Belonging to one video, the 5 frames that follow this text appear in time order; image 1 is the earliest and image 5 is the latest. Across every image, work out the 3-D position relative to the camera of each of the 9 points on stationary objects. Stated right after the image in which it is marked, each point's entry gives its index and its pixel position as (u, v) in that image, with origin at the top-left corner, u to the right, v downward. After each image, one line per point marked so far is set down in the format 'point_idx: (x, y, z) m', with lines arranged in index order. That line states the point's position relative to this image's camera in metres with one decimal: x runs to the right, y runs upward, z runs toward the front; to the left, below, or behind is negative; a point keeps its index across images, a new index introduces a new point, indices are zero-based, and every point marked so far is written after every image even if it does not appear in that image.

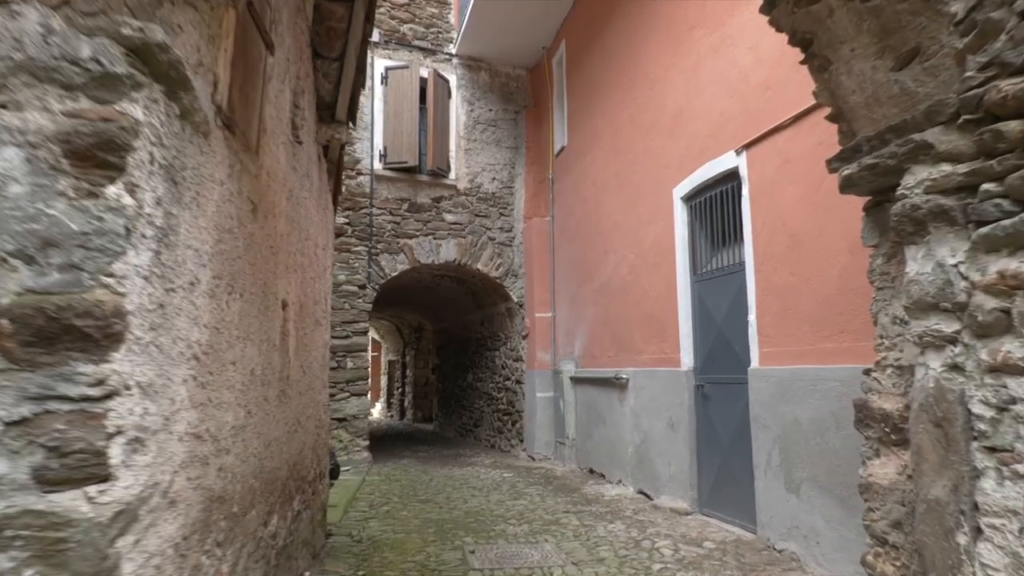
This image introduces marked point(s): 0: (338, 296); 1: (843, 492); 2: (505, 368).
0: (-1.7, -0.1, +6.4) m
1: (+1.4, -0.9, +2.8) m
2: (-0.1, -1.0, +7.8) m
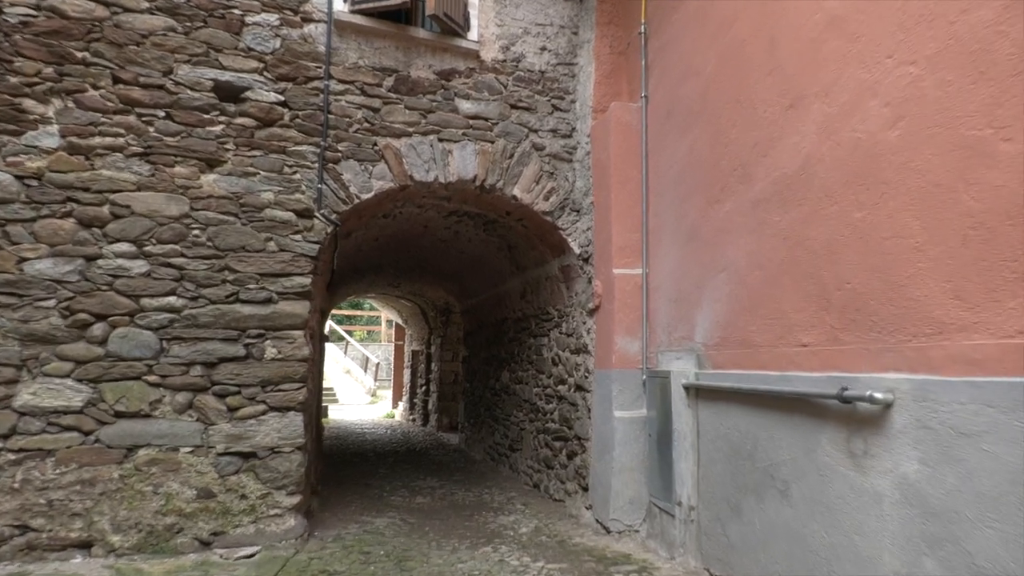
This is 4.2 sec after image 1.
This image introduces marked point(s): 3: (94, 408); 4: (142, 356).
0: (-1.4, +0.3, +3.5) m
1: (+1.4, -0.5, -0.3) m
2: (+0.3, -0.6, +4.8) m
3: (-2.0, -0.6, +3.1) m
4: (-1.8, -0.3, +3.2) m
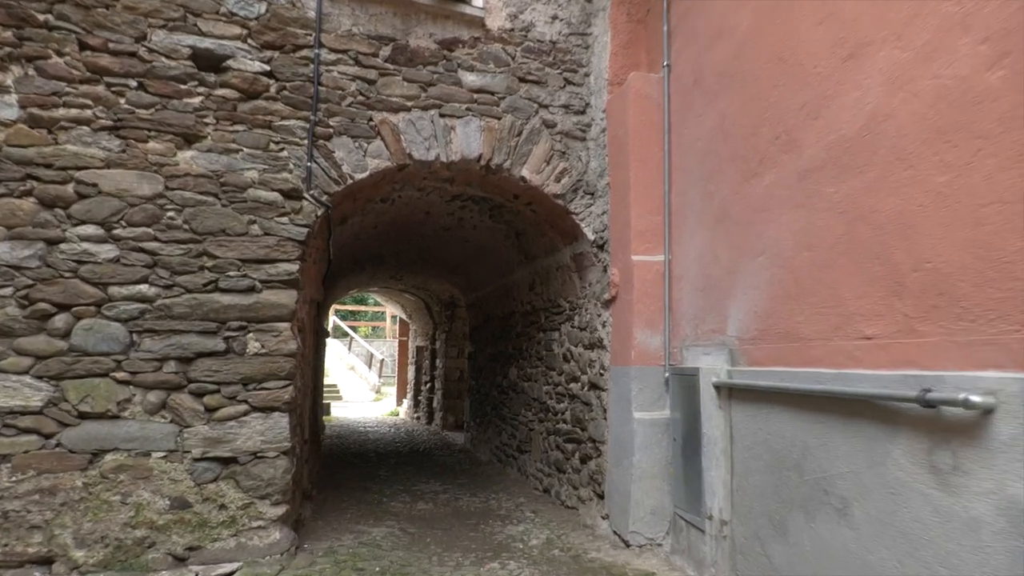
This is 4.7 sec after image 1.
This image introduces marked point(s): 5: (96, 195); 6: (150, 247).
0: (-1.3, +0.4, +3.2) m
1: (+1.4, -0.5, -0.7) m
2: (+0.4, -0.5, +4.5) m
3: (-1.9, -0.5, +2.8) m
4: (-1.8, -0.3, +2.9) m
5: (-1.9, +0.4, +3.0) m
6: (-1.6, +0.2, +3.0) m
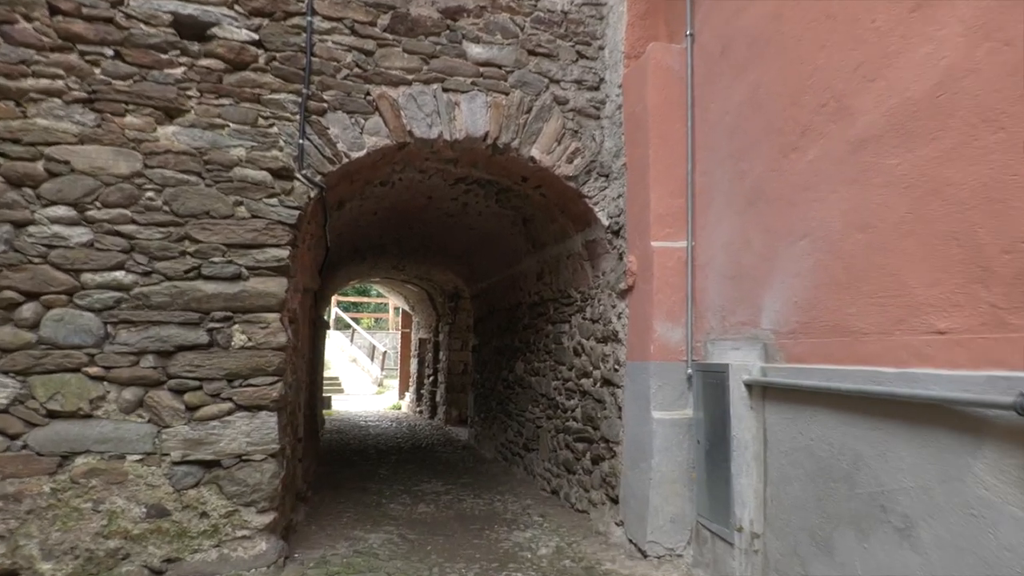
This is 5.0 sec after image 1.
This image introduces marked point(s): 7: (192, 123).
0: (-1.3, +0.4, +2.9) m
1: (+1.4, -0.5, -1.0) m
2: (+0.4, -0.4, +4.2) m
3: (-1.9, -0.5, +2.5) m
4: (-1.7, -0.2, +2.6) m
5: (-1.8, +0.5, +2.7) m
6: (-1.6, +0.2, +2.7) m
7: (-1.4, +0.7, +2.9) m
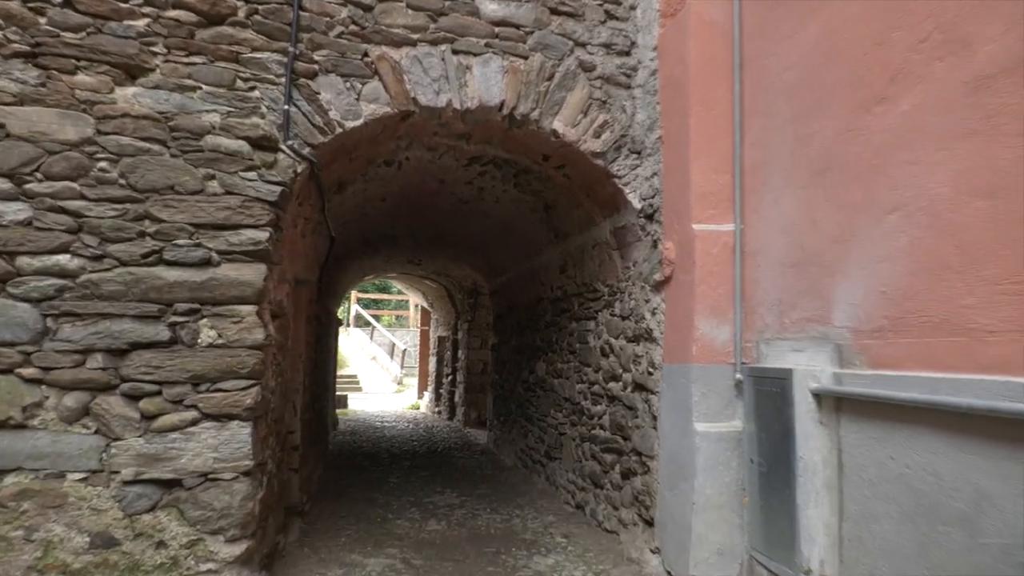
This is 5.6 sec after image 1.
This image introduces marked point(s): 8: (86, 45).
0: (-1.2, +0.5, +2.5) m
1: (+1.3, -0.5, -1.4) m
2: (+0.5, -0.4, +3.7) m
3: (-1.8, -0.4, +2.1) m
4: (-1.7, -0.2, +2.2) m
5: (-1.8, +0.5, +2.3) m
6: (-1.5, +0.3, +2.3) m
7: (-1.4, +0.8, +2.5) m
8: (-1.6, +0.9, +2.5) m
